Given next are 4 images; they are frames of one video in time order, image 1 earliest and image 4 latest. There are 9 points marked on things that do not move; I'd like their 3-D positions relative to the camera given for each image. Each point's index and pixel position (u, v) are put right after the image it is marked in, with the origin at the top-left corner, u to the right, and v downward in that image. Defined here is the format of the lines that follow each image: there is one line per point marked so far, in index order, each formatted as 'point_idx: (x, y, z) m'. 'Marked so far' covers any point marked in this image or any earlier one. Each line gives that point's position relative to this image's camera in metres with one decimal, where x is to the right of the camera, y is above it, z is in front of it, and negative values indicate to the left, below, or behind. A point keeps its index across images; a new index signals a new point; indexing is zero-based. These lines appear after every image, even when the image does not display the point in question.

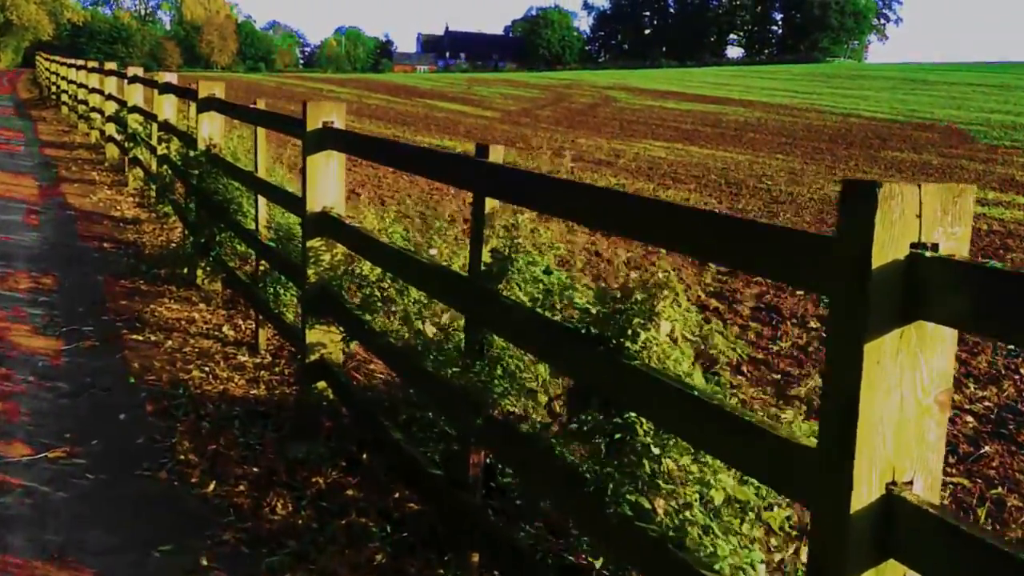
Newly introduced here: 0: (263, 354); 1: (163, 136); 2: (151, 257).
0: (-1.7, -0.5, +6.2) m
1: (-4.1, +1.8, +10.9) m
2: (-3.5, +0.3, +8.9) m
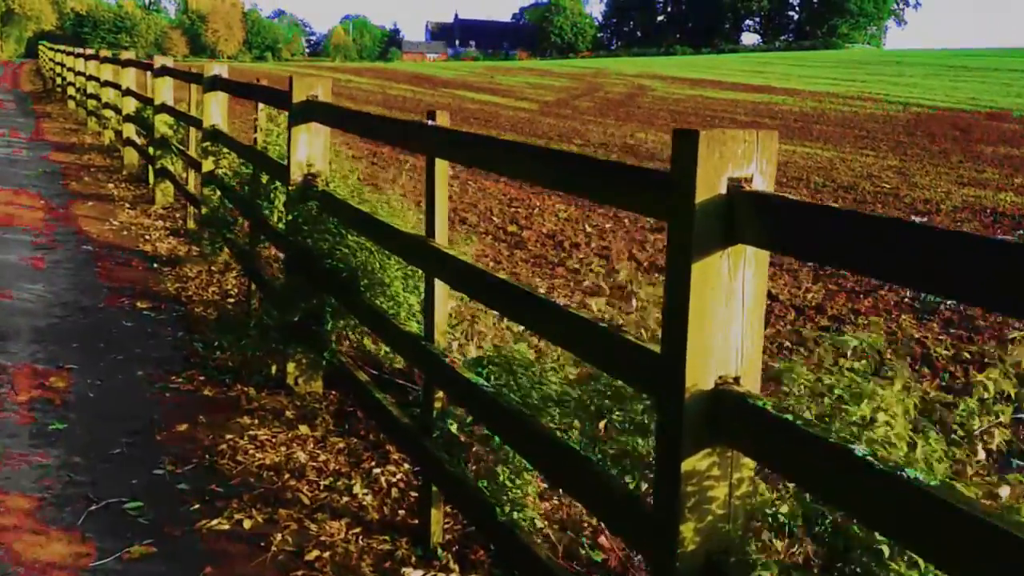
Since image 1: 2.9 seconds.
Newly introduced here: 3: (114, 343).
0: (-0.3, -1.0, +3.5) m
1: (-2.7, +1.2, +8.2) m
2: (-2.0, -0.3, +6.2) m
3: (-2.5, -0.4, +5.9) m
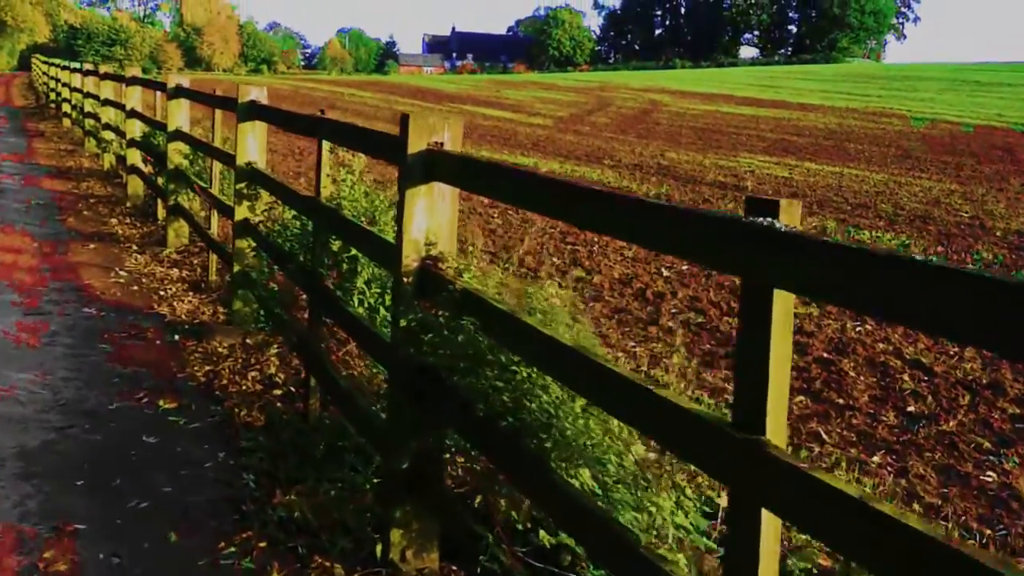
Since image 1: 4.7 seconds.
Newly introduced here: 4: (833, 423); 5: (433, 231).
0: (+0.6, -1.5, +1.9) m
1: (-1.9, +0.7, +6.6) m
2: (-1.2, -0.8, +4.6) m
3: (-1.7, -0.9, +4.3) m
4: (+2.1, -0.9, +6.2) m
5: (-0.3, +0.2, +3.4) m
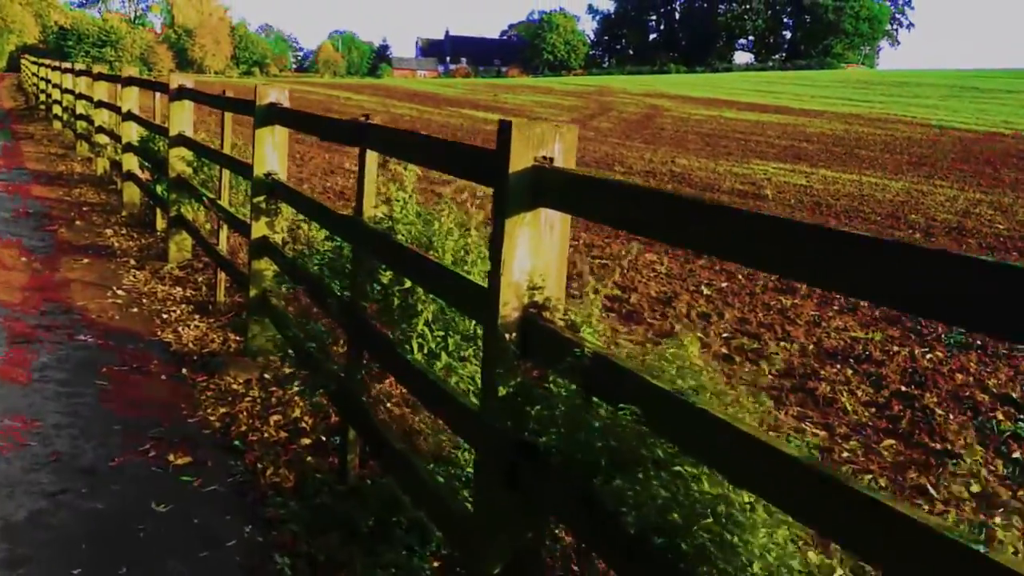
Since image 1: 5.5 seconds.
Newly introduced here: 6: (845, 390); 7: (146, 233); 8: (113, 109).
0: (+0.9, -1.7, +1.1) m
1: (-1.5, +0.5, +5.8) m
2: (-0.9, -1.0, +3.8) m
3: (-1.4, -1.0, +3.5) m
4: (+2.5, -1.1, +5.5) m
5: (+0.1, 0.0, +2.6) m
6: (+2.5, -0.8, +6.8) m
7: (-4.0, +0.6, +10.1) m
8: (-5.3, +2.4, +12.4) m
